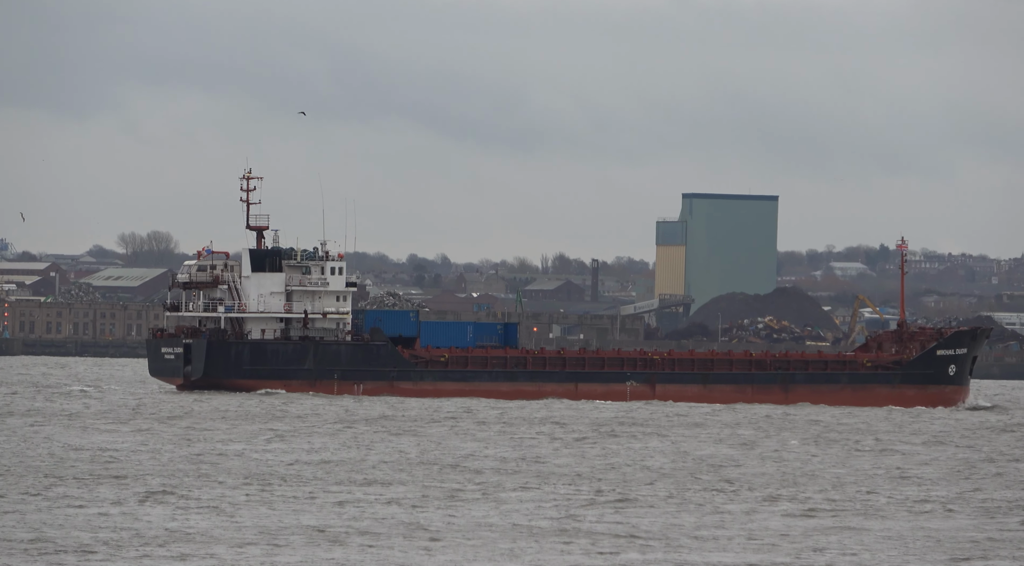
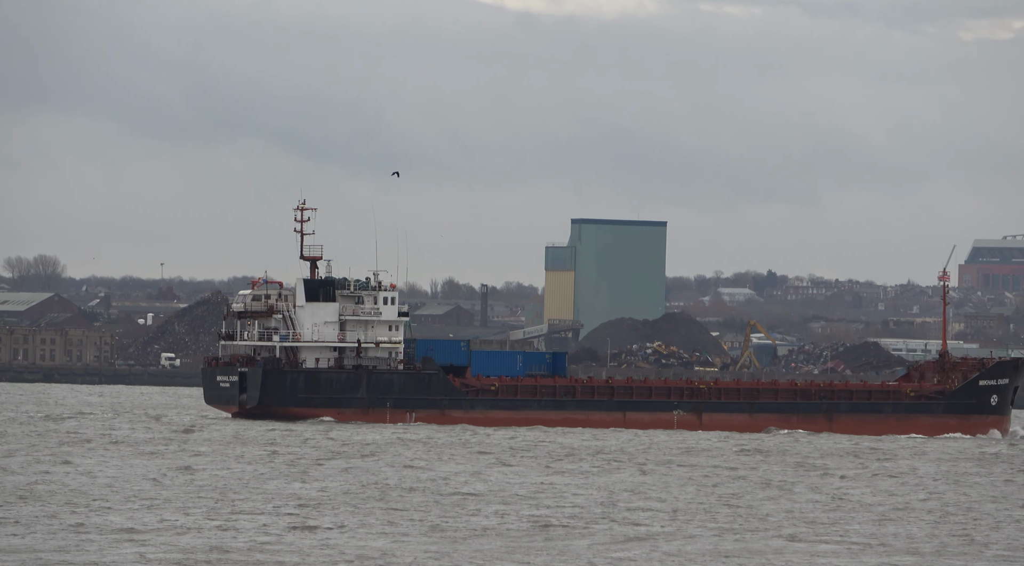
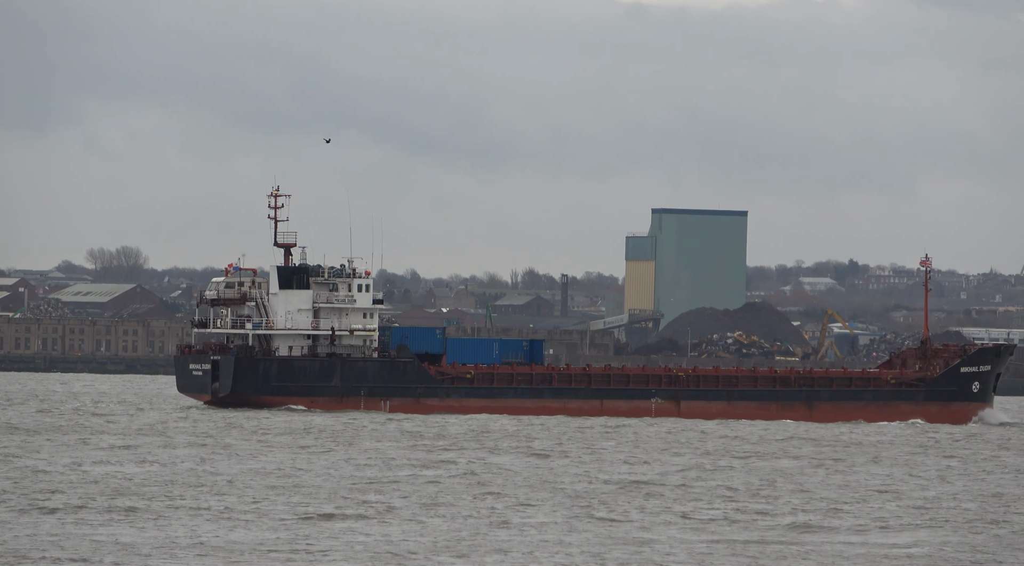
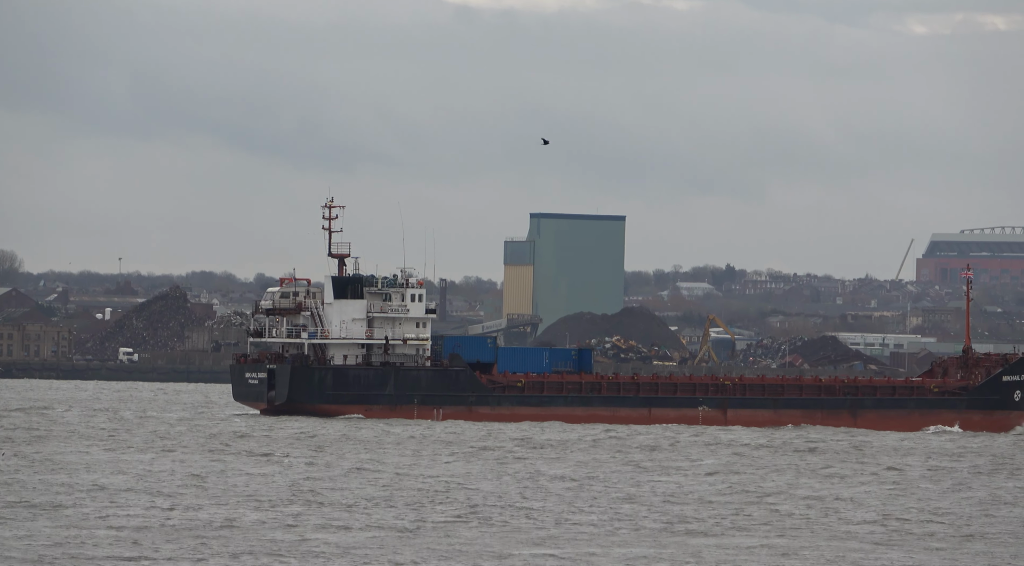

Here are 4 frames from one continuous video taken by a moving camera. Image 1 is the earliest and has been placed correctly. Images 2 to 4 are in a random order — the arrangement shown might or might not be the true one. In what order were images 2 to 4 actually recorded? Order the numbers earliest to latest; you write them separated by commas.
3, 2, 4
